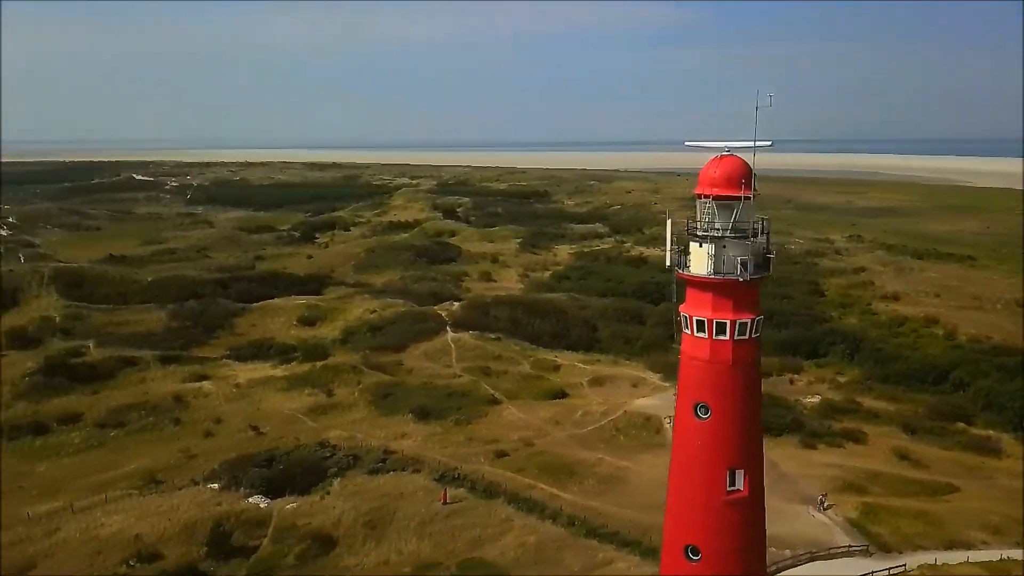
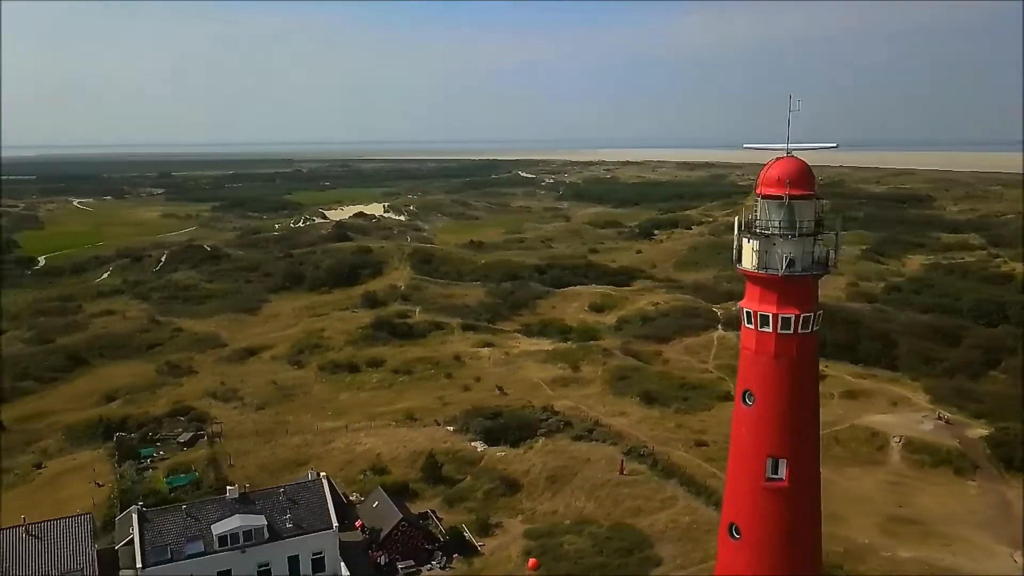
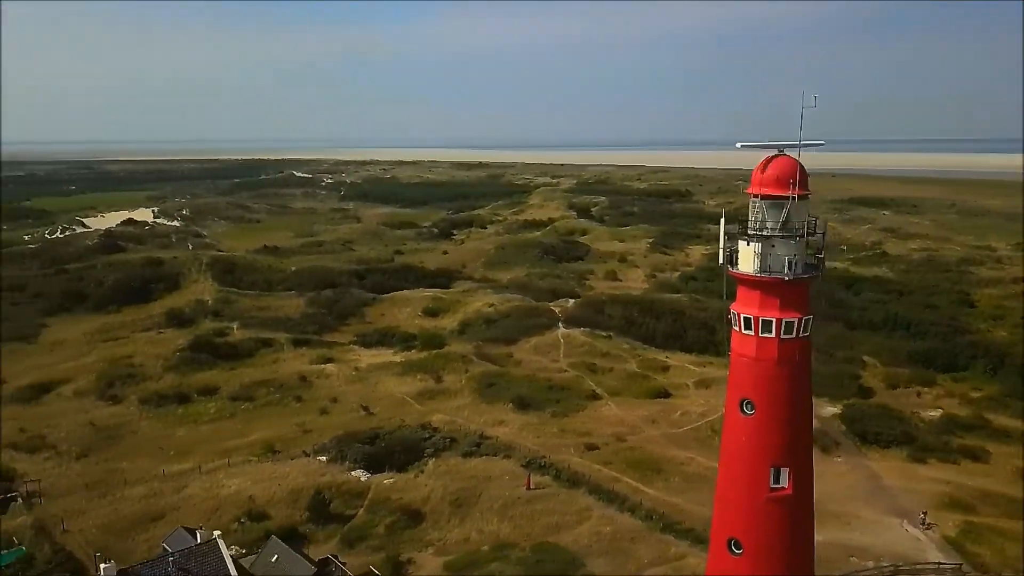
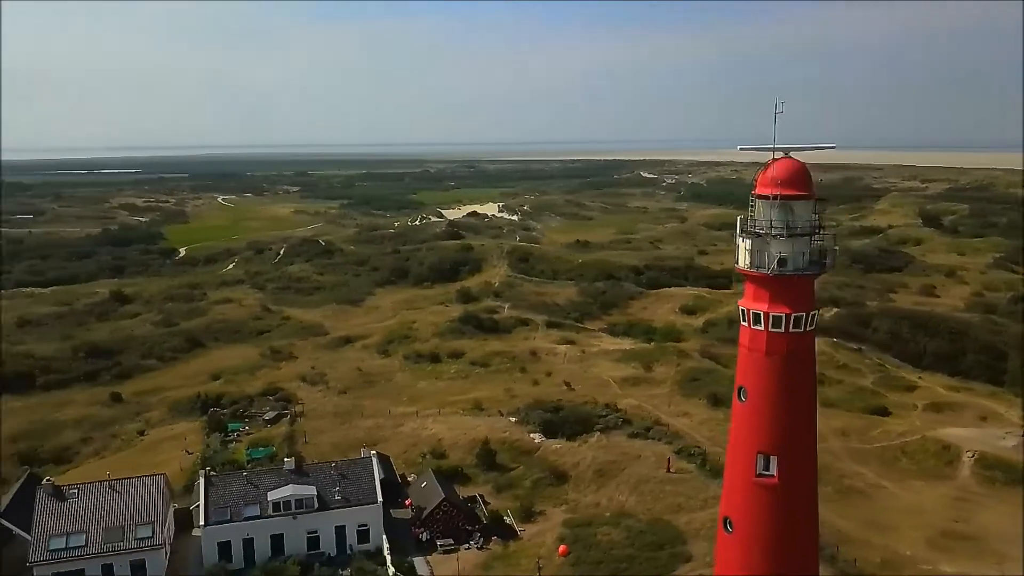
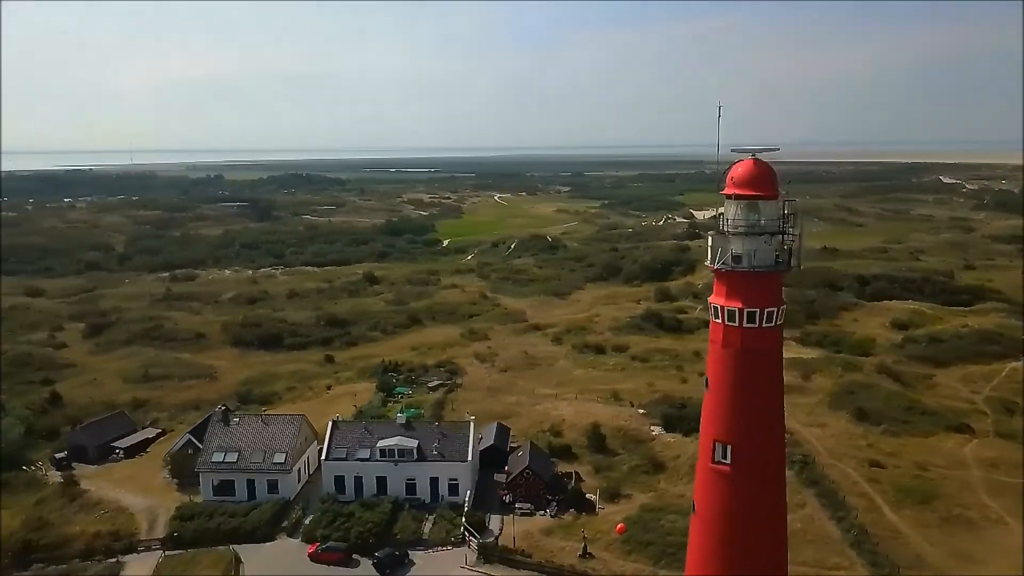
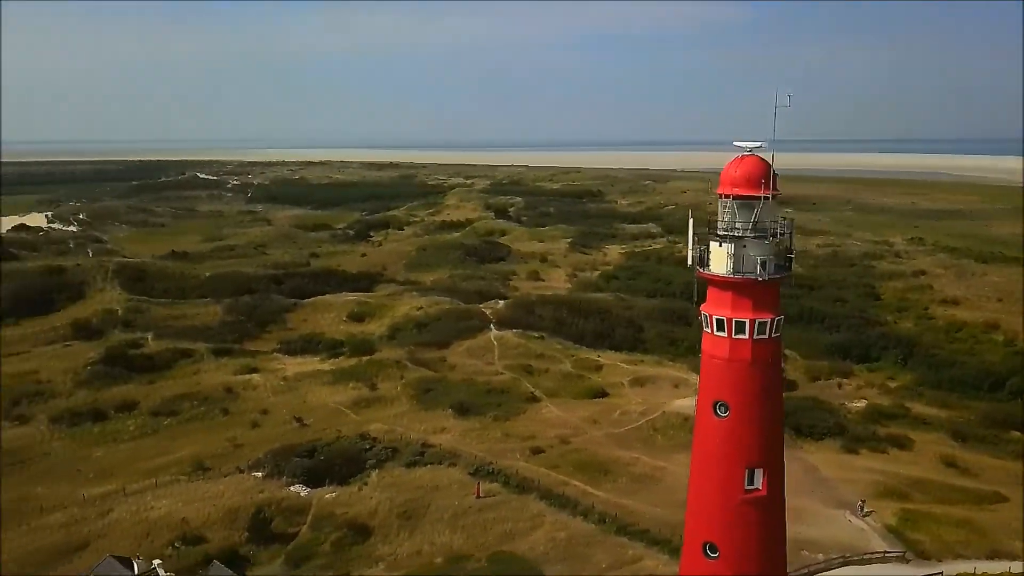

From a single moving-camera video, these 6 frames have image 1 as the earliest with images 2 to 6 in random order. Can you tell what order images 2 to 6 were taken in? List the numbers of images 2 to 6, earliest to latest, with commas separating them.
6, 3, 2, 4, 5
